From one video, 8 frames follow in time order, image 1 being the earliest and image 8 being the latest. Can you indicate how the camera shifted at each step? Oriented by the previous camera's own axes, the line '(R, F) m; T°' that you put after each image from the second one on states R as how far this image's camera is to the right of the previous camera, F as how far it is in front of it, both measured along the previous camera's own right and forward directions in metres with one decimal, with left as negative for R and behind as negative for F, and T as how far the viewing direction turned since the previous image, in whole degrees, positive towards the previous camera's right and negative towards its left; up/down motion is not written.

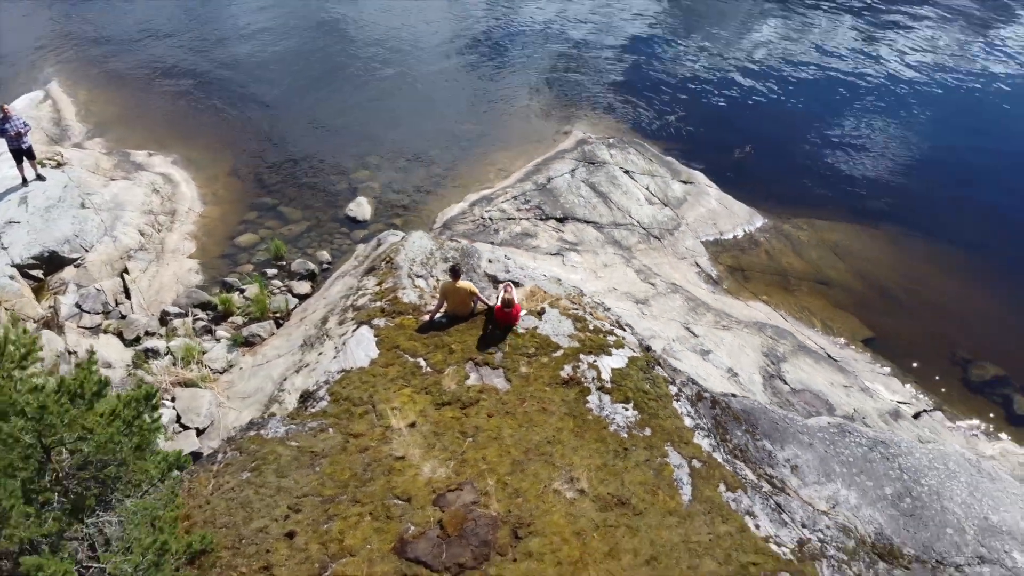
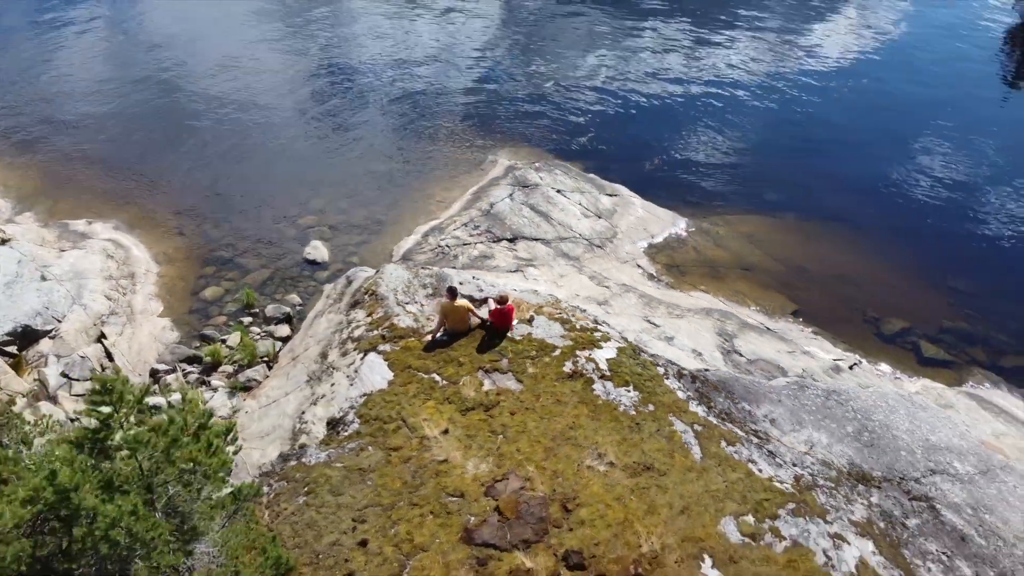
(-2.0, -1.2) m; +9°
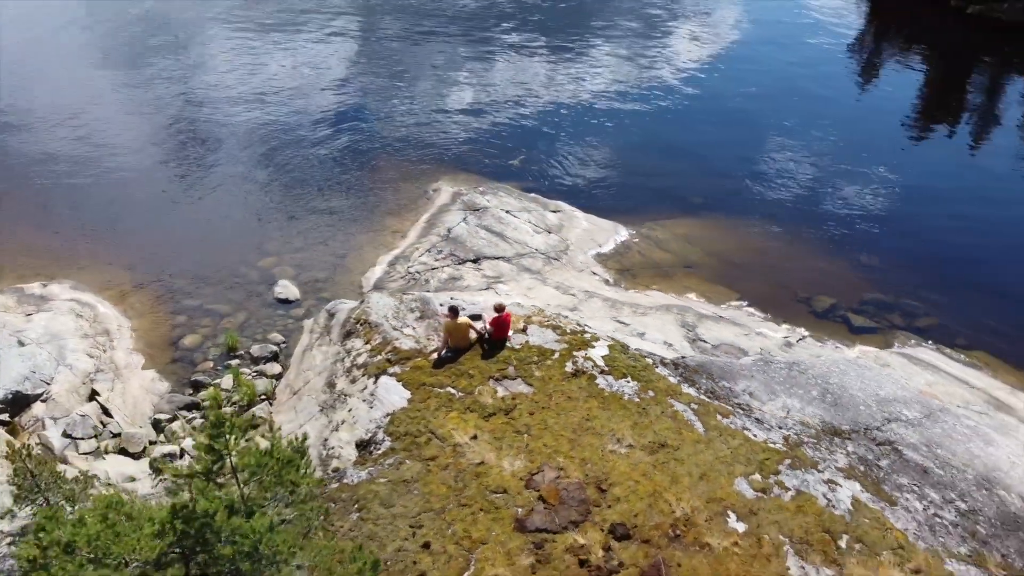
(-2.0, -1.0) m; +8°
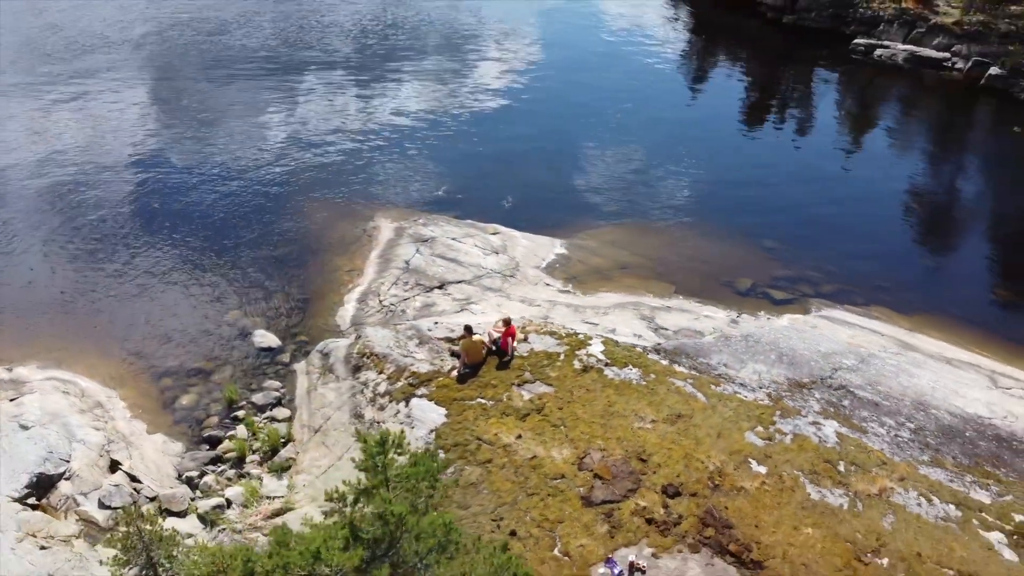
(-3.2, -1.4) m; +11°
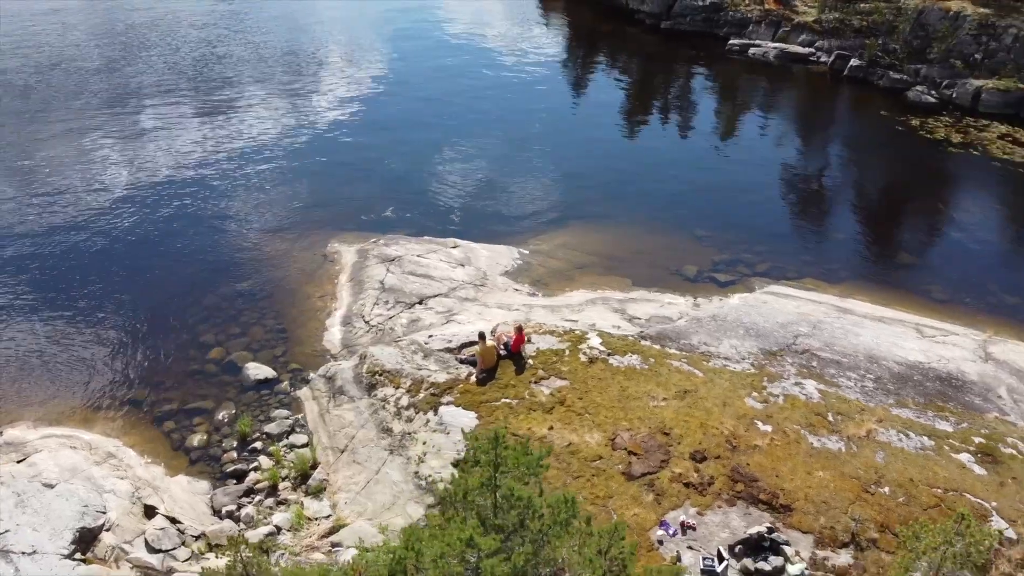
(-2.8, -1.0) m; +9°
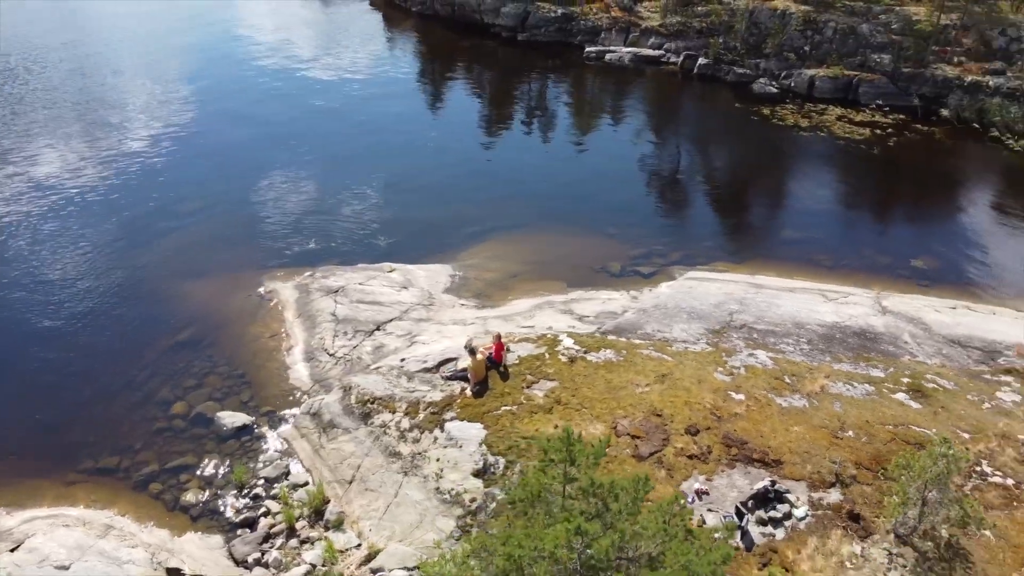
(-3.1, -0.8) m; +11°
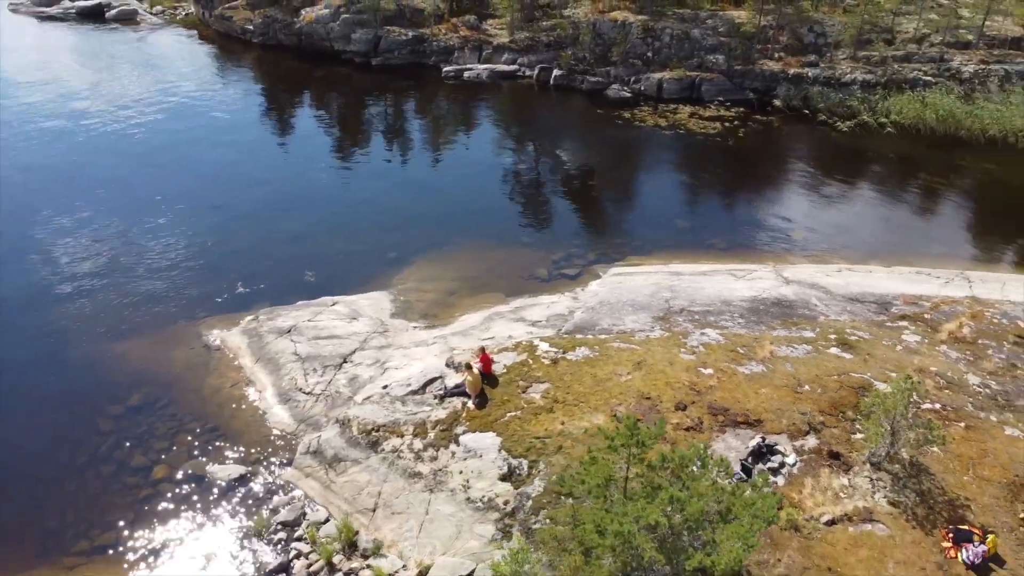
(-3.8, -0.9) m; +12°
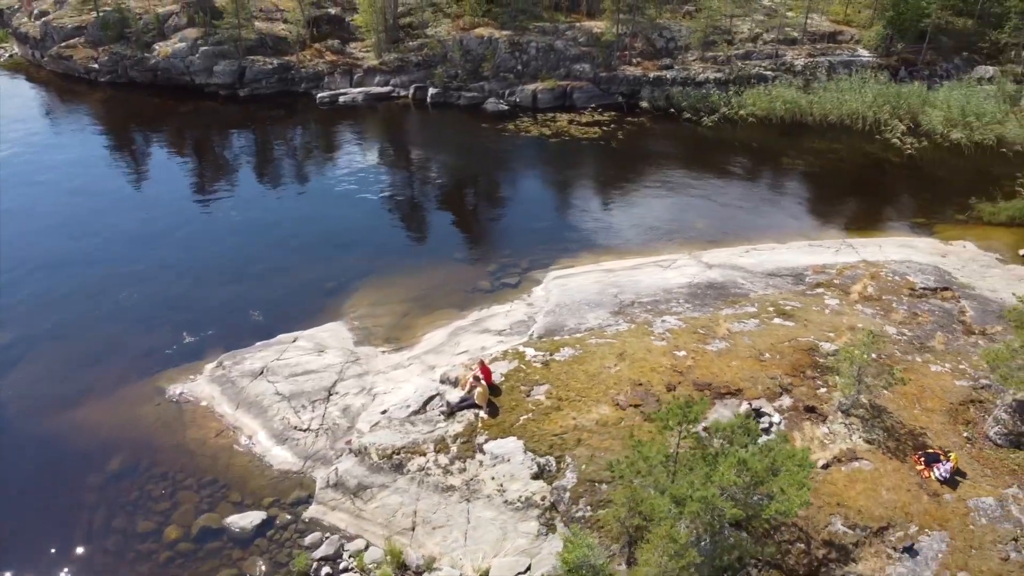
(-4.0, -0.9) m; +12°
